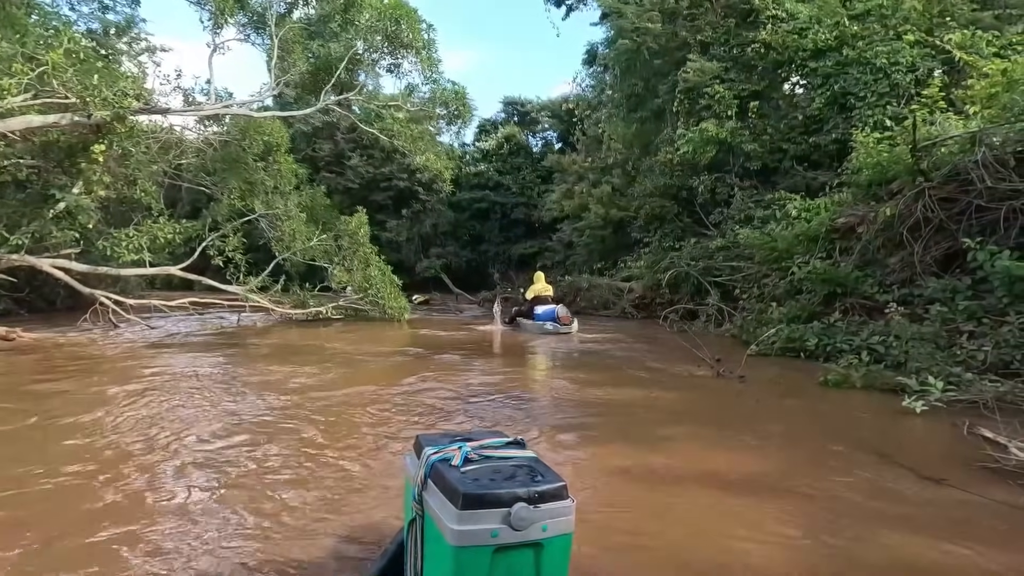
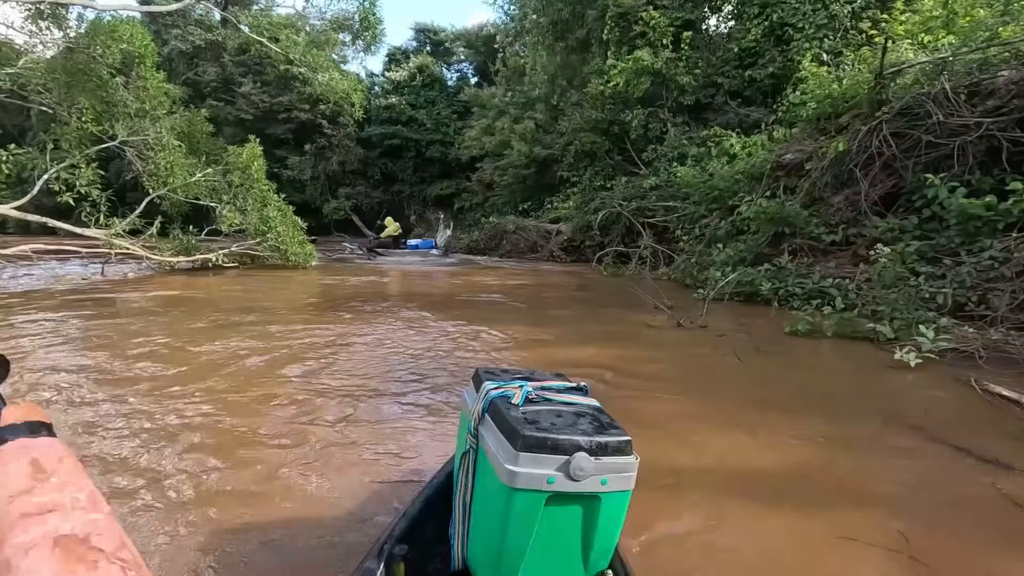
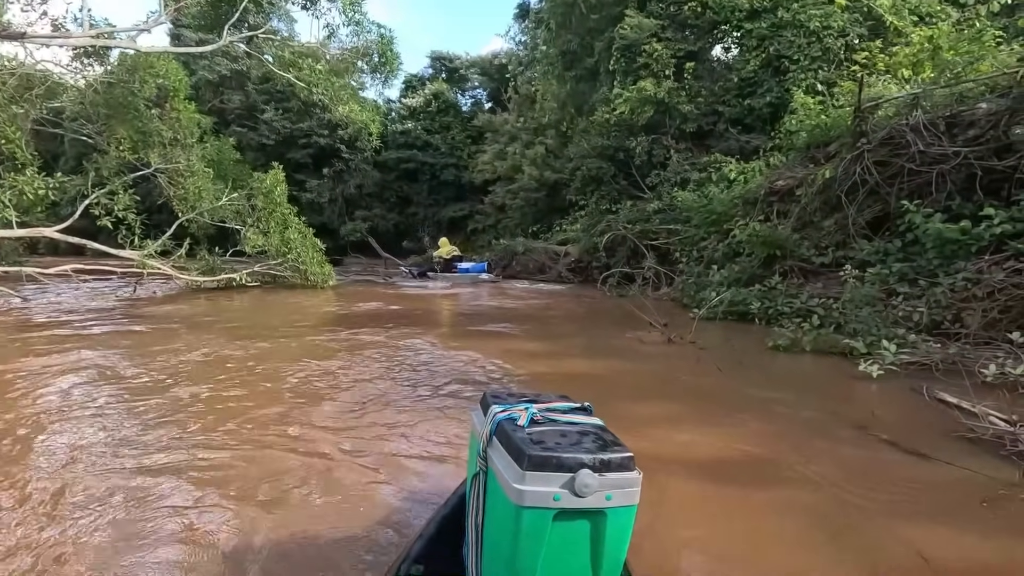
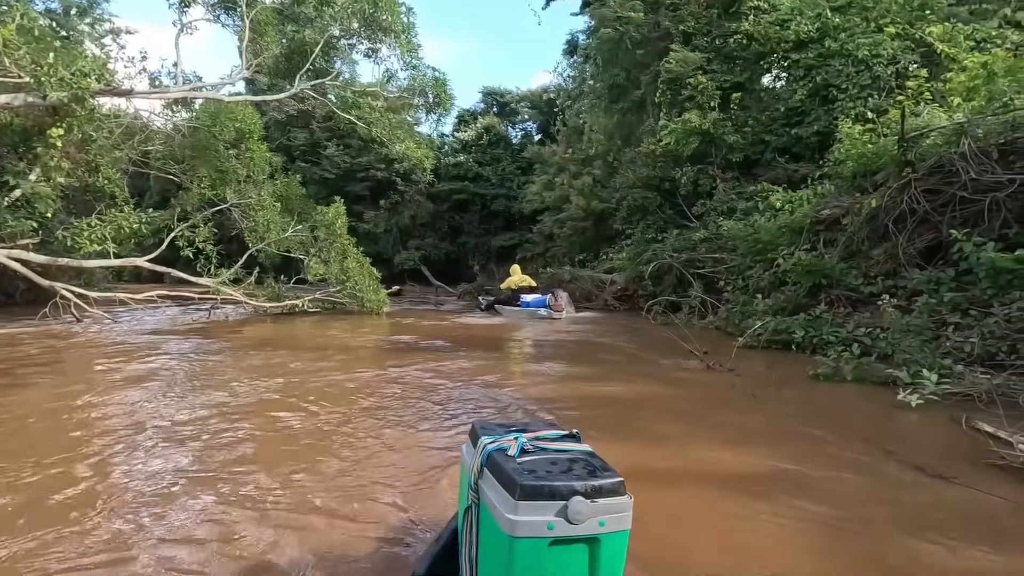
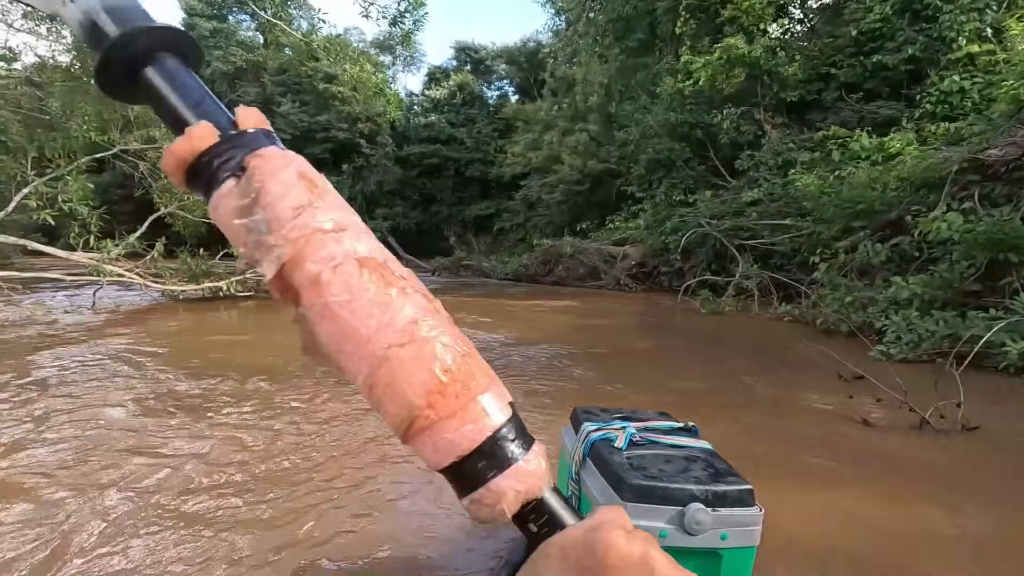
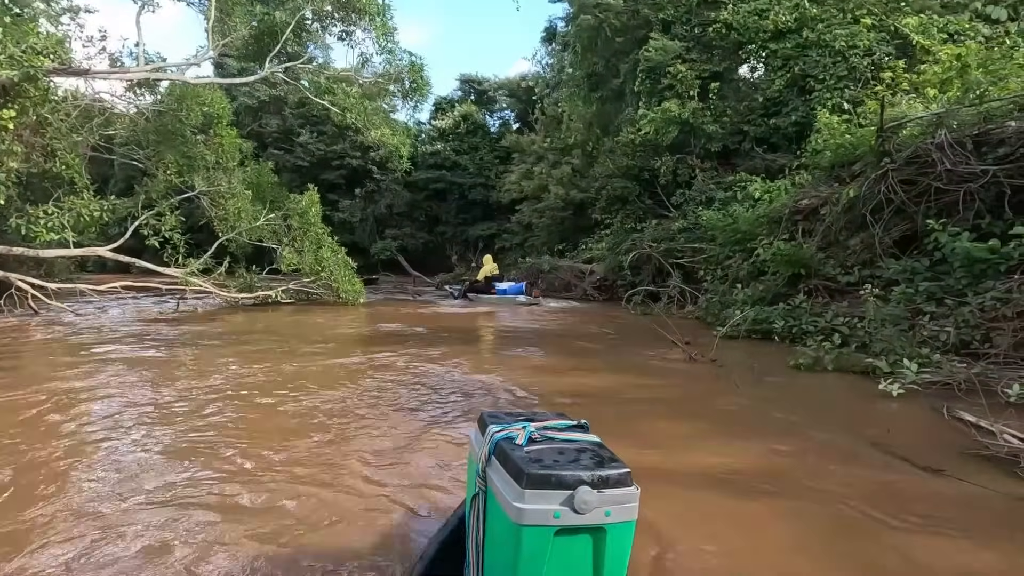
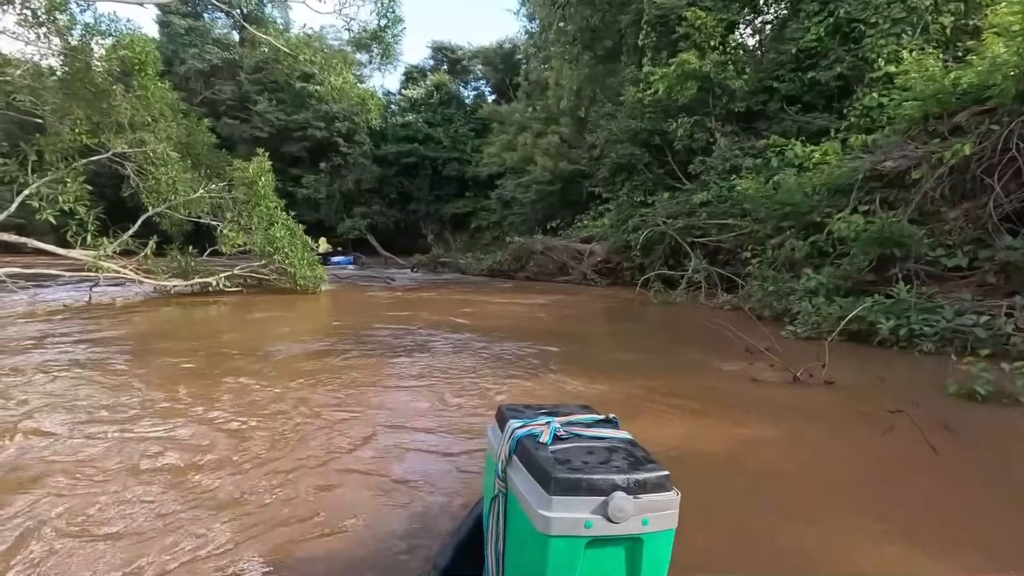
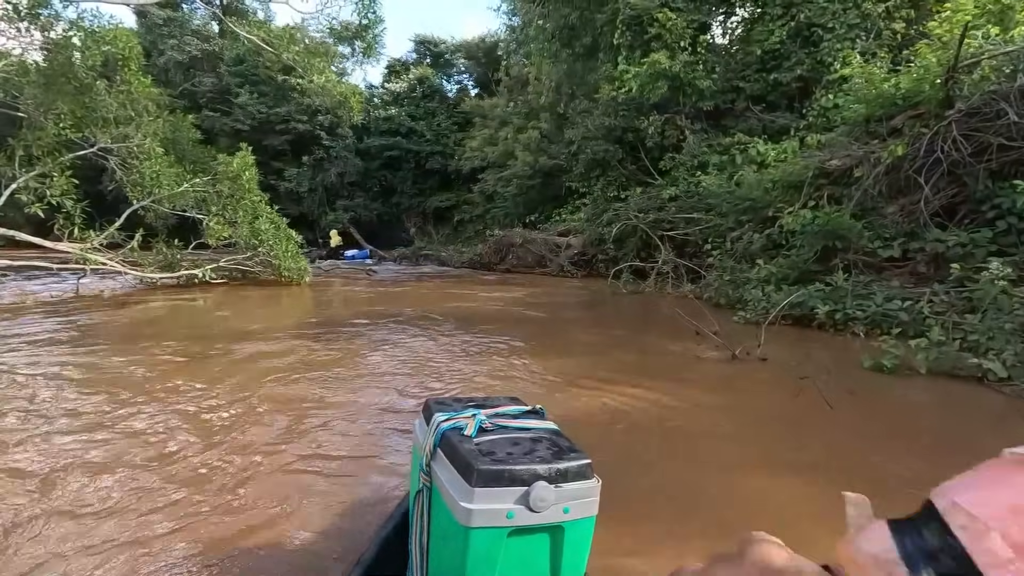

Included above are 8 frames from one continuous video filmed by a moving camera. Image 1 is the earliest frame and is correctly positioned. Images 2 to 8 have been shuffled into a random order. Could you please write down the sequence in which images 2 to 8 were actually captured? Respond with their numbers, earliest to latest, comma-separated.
4, 6, 3, 2, 8, 7, 5
